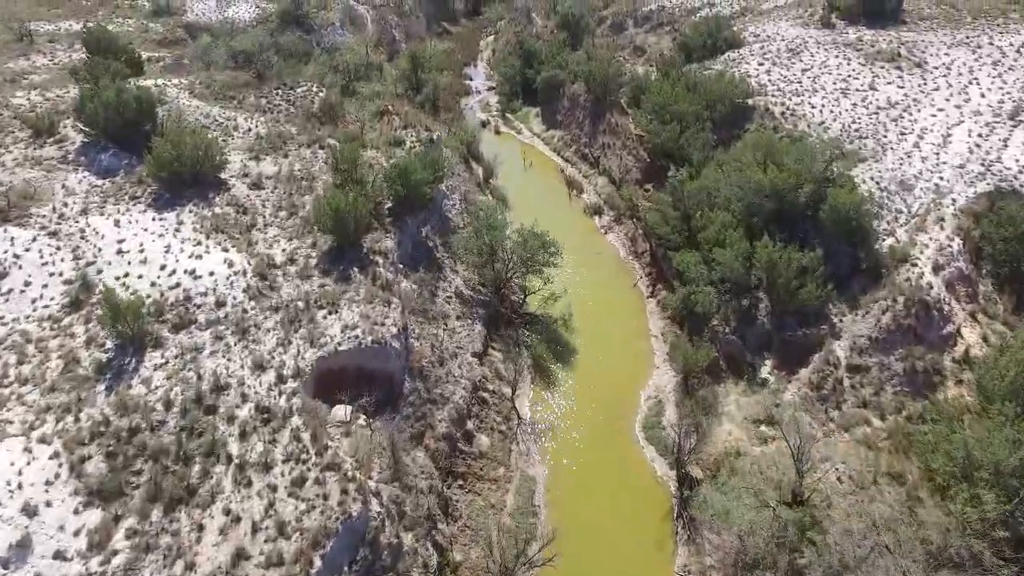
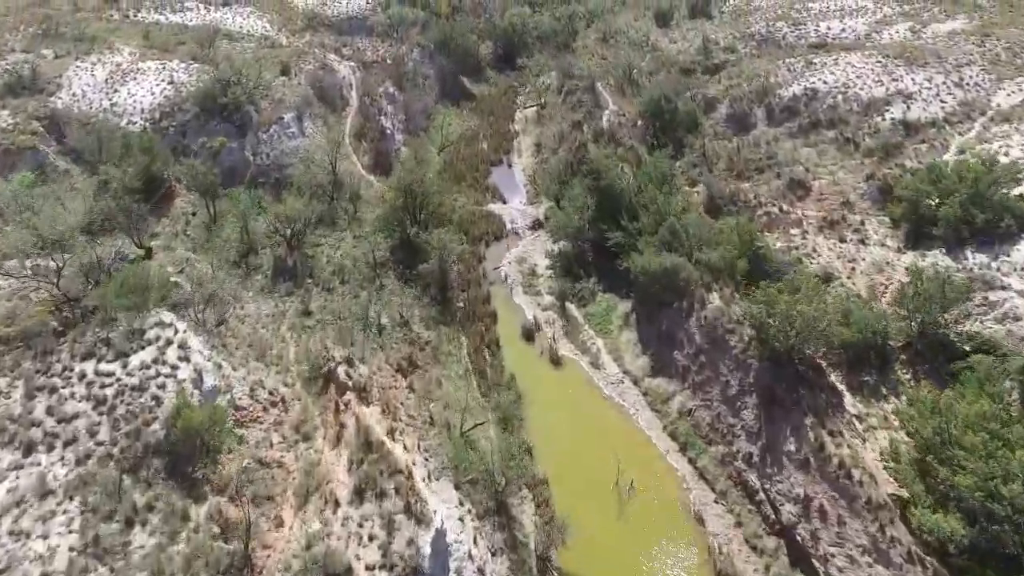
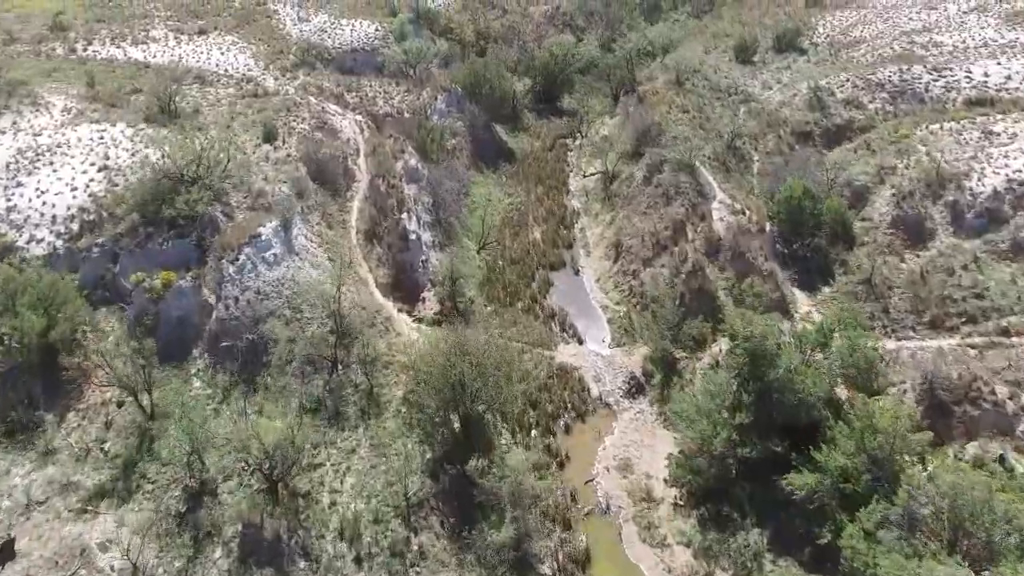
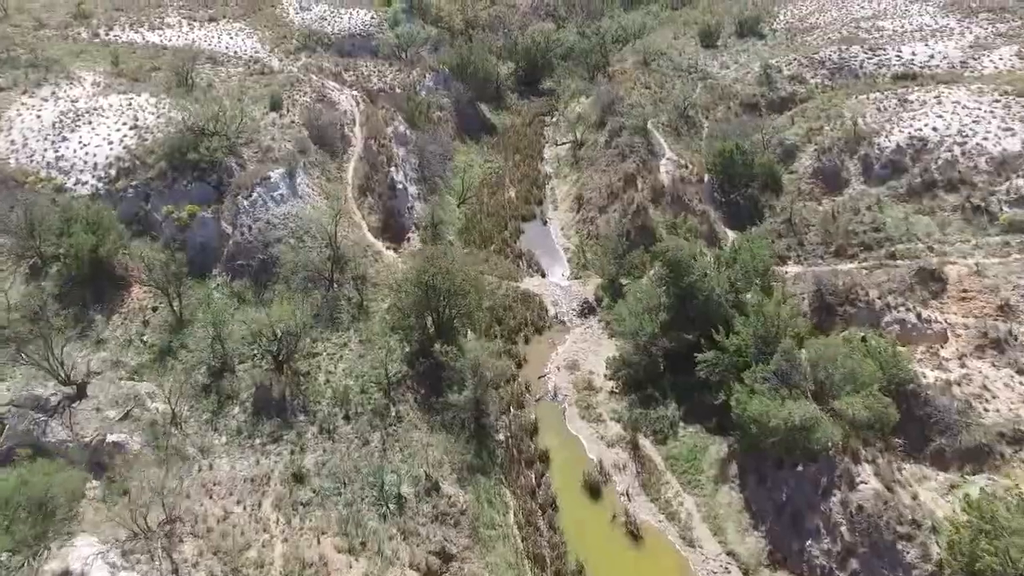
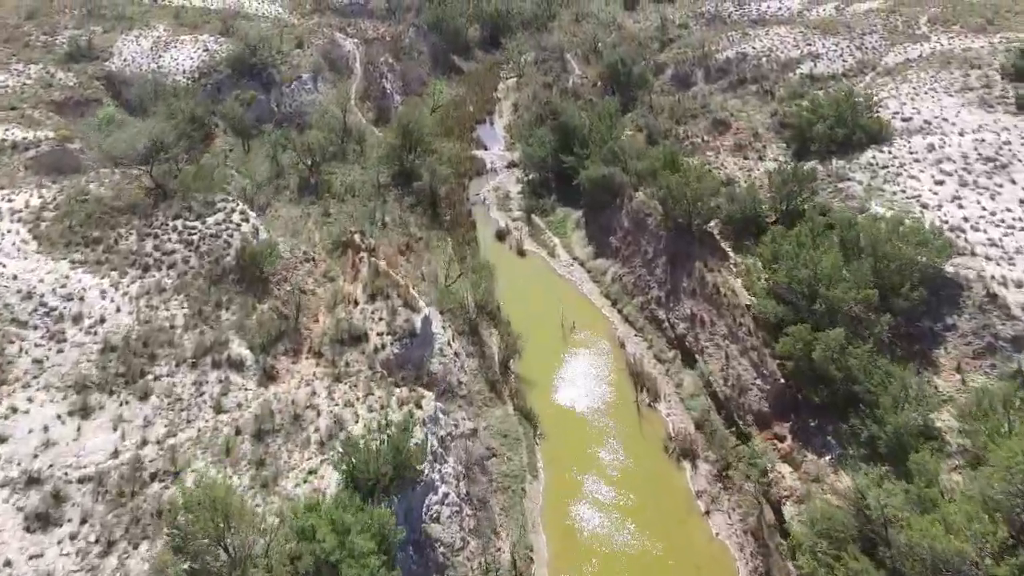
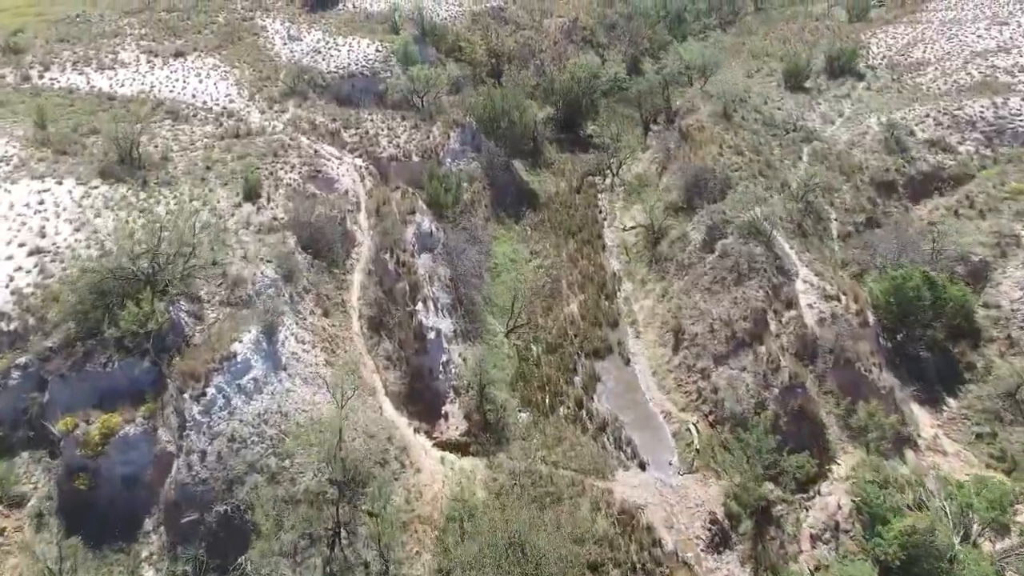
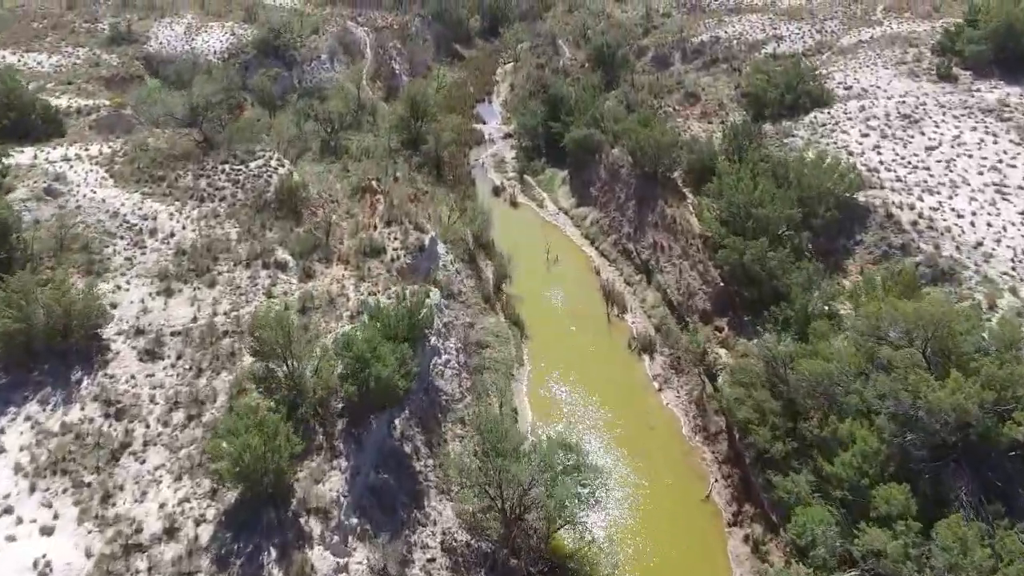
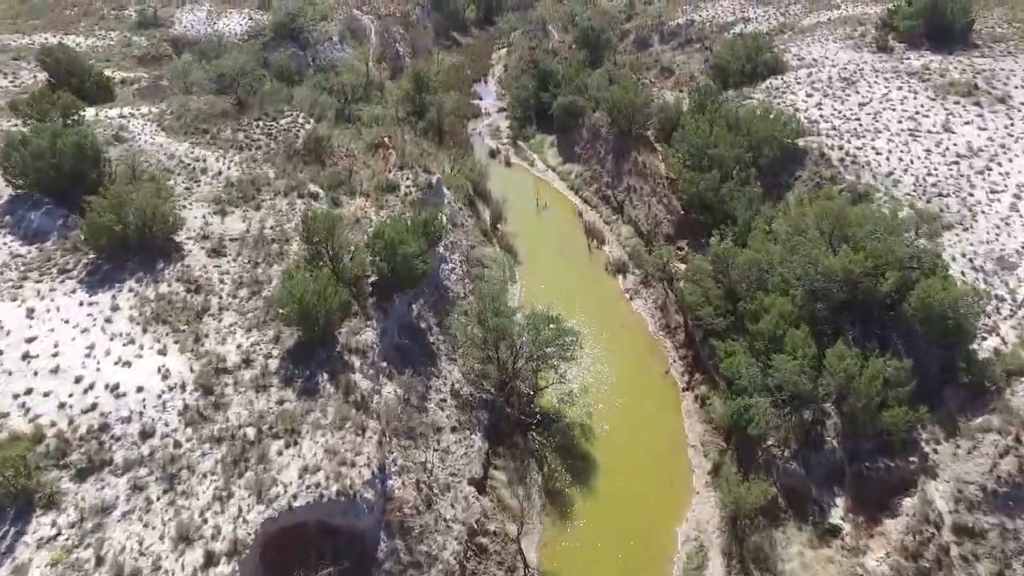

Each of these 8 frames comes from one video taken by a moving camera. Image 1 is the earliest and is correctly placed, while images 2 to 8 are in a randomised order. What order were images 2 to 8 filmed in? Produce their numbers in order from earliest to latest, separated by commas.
8, 7, 5, 2, 4, 3, 6
